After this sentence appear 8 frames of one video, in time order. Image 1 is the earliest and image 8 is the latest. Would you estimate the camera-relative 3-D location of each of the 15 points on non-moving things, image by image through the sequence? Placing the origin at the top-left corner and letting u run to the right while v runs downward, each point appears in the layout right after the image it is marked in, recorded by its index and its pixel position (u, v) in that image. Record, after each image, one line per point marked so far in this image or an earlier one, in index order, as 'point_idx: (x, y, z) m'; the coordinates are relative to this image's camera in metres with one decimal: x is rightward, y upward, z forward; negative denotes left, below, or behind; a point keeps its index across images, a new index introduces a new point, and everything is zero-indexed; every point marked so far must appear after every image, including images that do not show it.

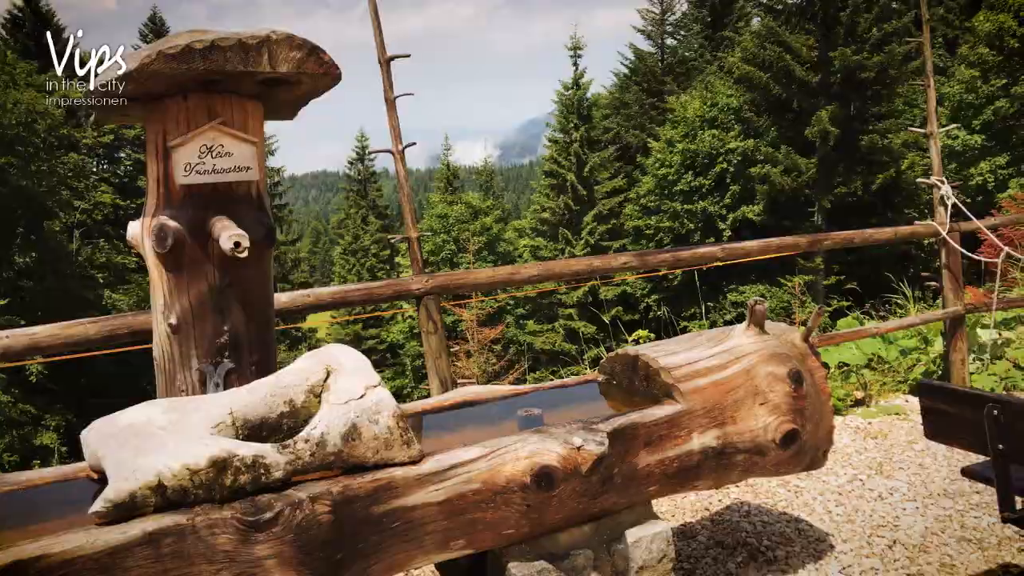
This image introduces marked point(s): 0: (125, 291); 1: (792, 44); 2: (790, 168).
0: (-13.5, -0.2, +21.4) m
1: (+8.8, +7.8, +19.3) m
2: (+8.8, +3.9, +19.3) m
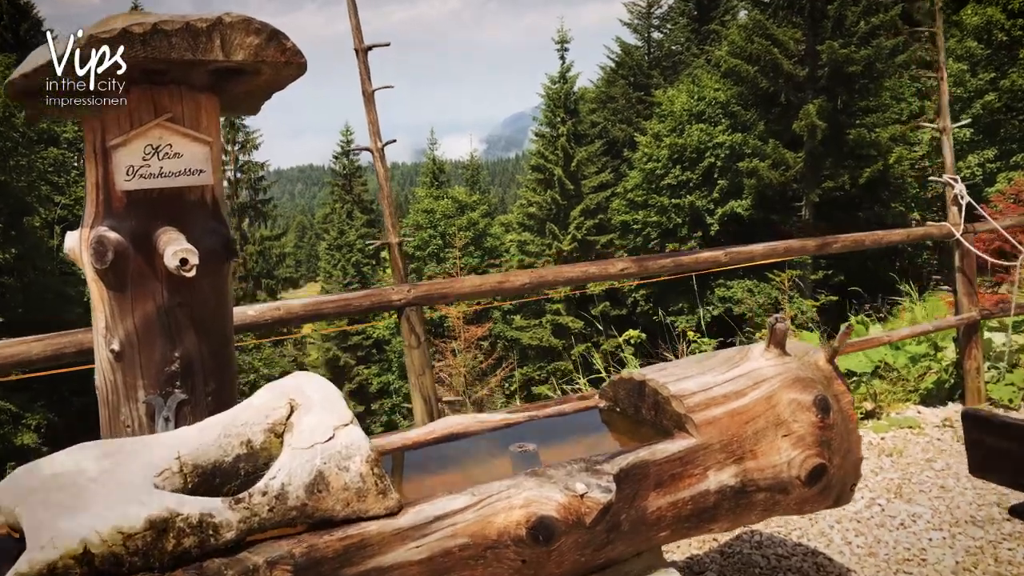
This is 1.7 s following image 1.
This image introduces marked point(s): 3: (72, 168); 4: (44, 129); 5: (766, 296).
0: (-13.9, -0.1, +21.0) m
1: (+8.4, +8.0, +19.3) m
2: (+8.4, +4.1, +19.3) m
3: (-15.5, +4.2, +21.5) m
4: (-15.7, +5.4, +20.5) m
5: (+7.9, -0.3, +19.5) m
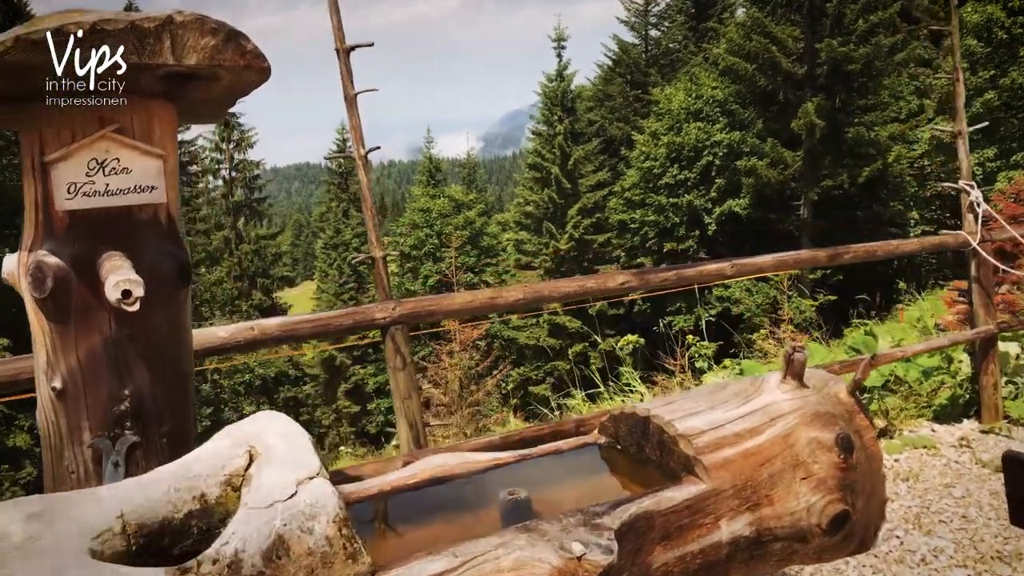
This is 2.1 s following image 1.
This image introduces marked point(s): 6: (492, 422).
0: (-14.0, -0.1, +20.8) m
1: (+8.3, +8.0, +19.2) m
2: (+8.3, +4.1, +19.2) m
3: (-15.6, +4.2, +21.3) m
4: (-15.8, +5.4, +20.3) m
5: (+7.8, -0.3, +19.4) m
6: (-0.3, -2.1, +9.2) m
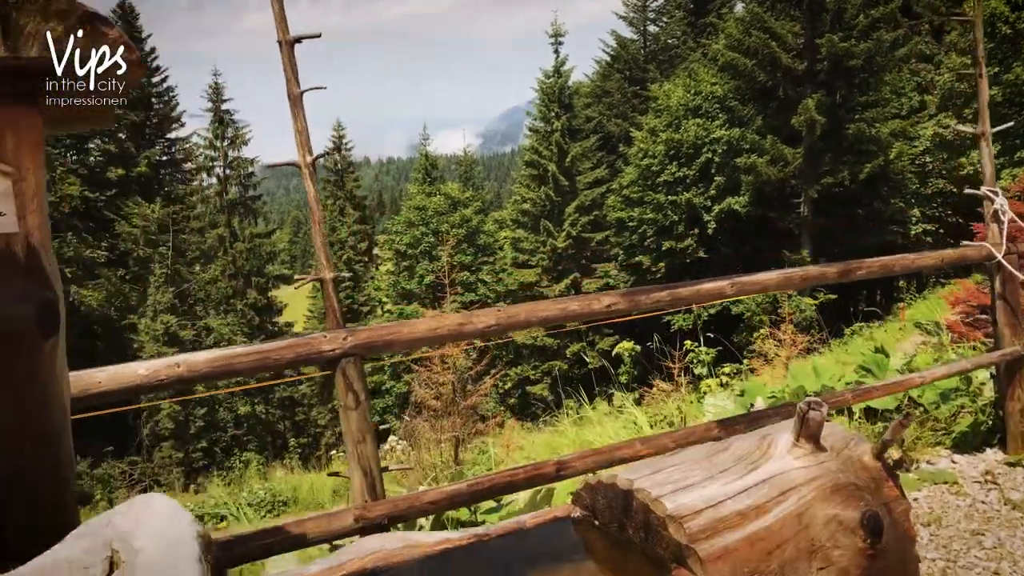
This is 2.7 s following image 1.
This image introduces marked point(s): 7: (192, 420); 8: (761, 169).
0: (-14.1, 0.0, +20.5) m
1: (+8.2, +8.1, +18.9) m
2: (+8.2, +4.1, +19.0) m
3: (-15.7, +4.2, +21.1) m
4: (-15.9, +5.4, +20.0) m
5: (+7.7, -0.2, +19.2) m
6: (-0.4, -2.1, +9.0) m
7: (-10.0, -4.1, +18.7) m
8: (+7.6, +3.7, +19.1) m
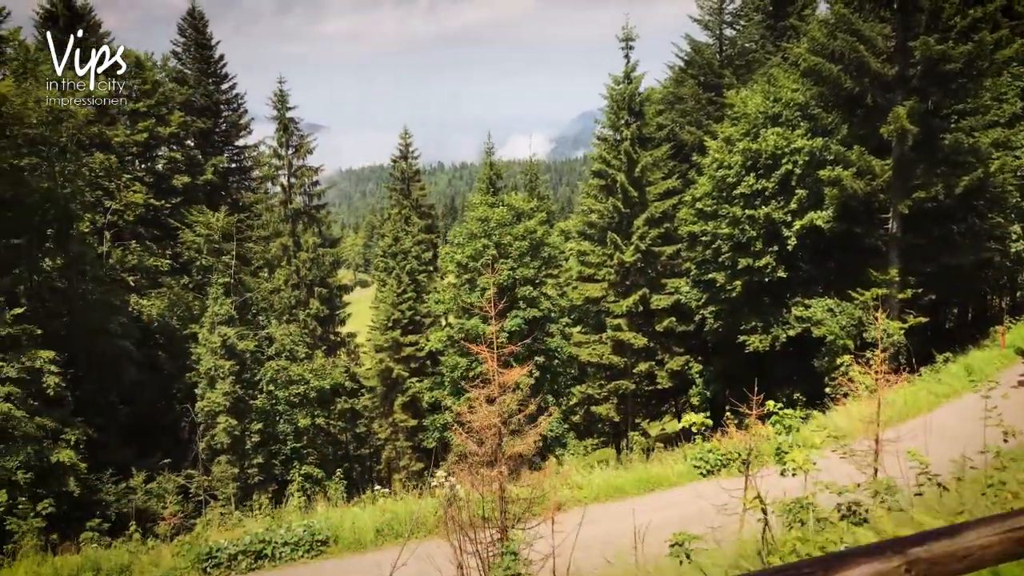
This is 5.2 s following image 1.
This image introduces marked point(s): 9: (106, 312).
0: (-12.0, -0.3, +20.4) m
1: (+10.4, +7.5, +17.7) m
2: (+10.3, +3.5, +17.7) m
3: (-13.5, +3.9, +21.0) m
4: (-13.7, +5.1, +19.9) m
5: (+9.8, -0.8, +17.9) m
6: (+1.1, -2.5, +8.1) m
7: (-8.0, -4.4, +18.3) m
8: (+9.7, +3.1, +17.8) m
9: (-12.7, -0.8, +19.0) m
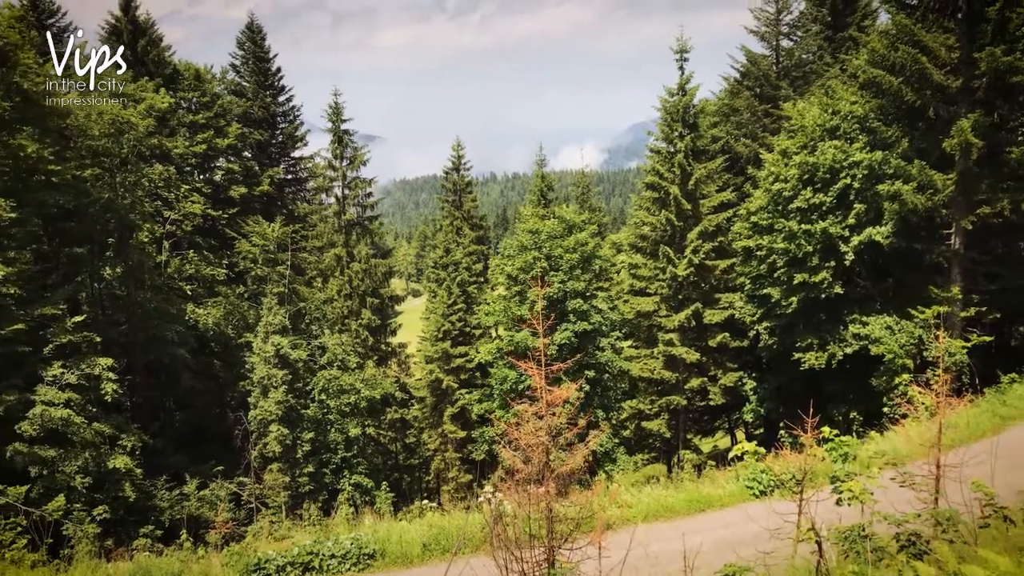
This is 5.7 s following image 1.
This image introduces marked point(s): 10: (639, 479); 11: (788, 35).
0: (-10.3, -0.6, +20.6) m
1: (+12.0, +7.0, +17.2) m
2: (+12.0, +3.0, +17.2) m
3: (-11.7, +3.6, +21.3) m
4: (-12.0, +4.9, +20.3) m
5: (+11.4, -1.4, +17.4) m
6: (+2.4, -2.8, +7.9) m
7: (-6.5, -4.7, +18.4) m
8: (+11.3, +2.6, +17.4) m
9: (-11.1, -1.0, +19.3) m
10: (+3.9, -5.9, +18.8) m
11: (+9.1, +8.3, +19.9) m
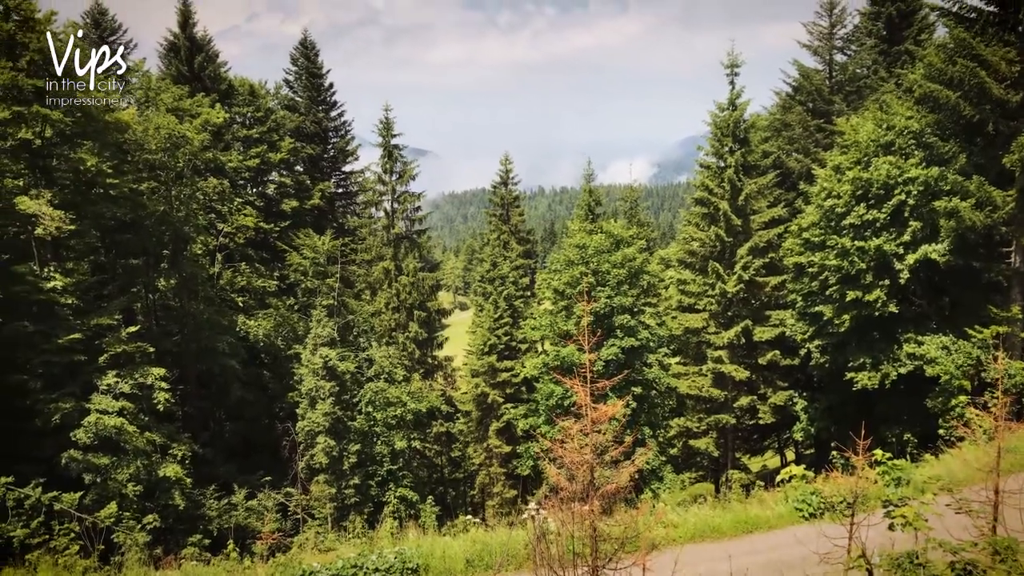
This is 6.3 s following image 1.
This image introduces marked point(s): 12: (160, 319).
0: (-8.7, -1.0, +20.8) m
1: (+13.5, +6.4, +16.9) m
2: (+13.4, +2.4, +16.8) m
3: (-10.1, +3.3, +21.7) m
4: (-10.4, +4.5, +20.6) m
5: (+12.8, -1.9, +17.0) m
6: (+3.5, -3.2, +7.8) m
7: (-5.0, -5.1, +18.4) m
8: (+12.8, +2.1, +17.0) m
9: (-9.6, -1.4, +19.5) m
10: (+5.4, -6.4, +18.5) m
11: (+10.7, +7.8, +19.6) m
12: (-11.4, -1.0, +19.7) m
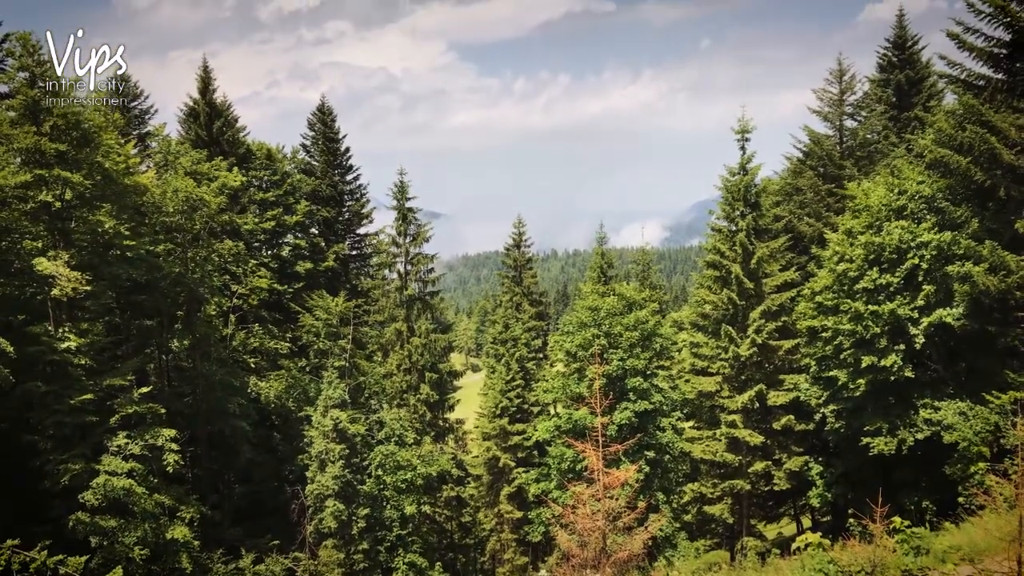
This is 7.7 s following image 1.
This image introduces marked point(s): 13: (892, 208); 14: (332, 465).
0: (-8.3, -3.0, +20.8) m
1: (+13.9, +4.4, +17.0) m
2: (+13.8, +0.5, +16.8) m
3: (-9.7, +1.2, +21.8) m
4: (-10.0, +2.5, +20.9) m
5: (+13.2, -3.9, +16.7) m
6: (+3.8, -4.7, +7.6) m
7: (-4.7, -7.1, +18.2) m
8: (+13.2, +0.1, +16.9) m
9: (-9.2, -3.3, +19.5) m
10: (+5.7, -8.4, +18.1) m
11: (+11.1, +5.7, +19.8) m
12: (-11.1, -3.0, +19.7) m
13: (+12.3, +2.6, +19.7) m
14: (-5.3, -5.3, +17.9) m
